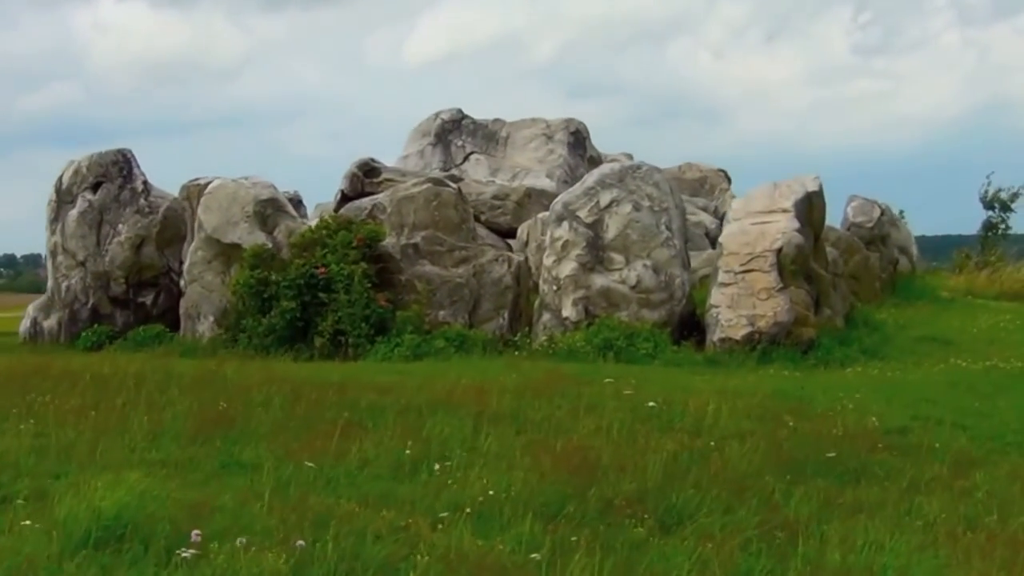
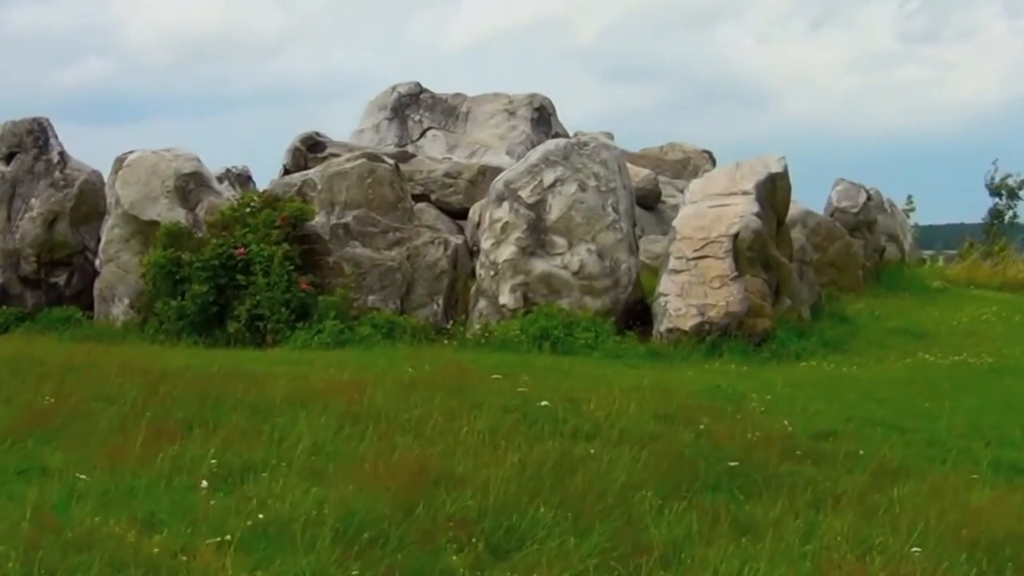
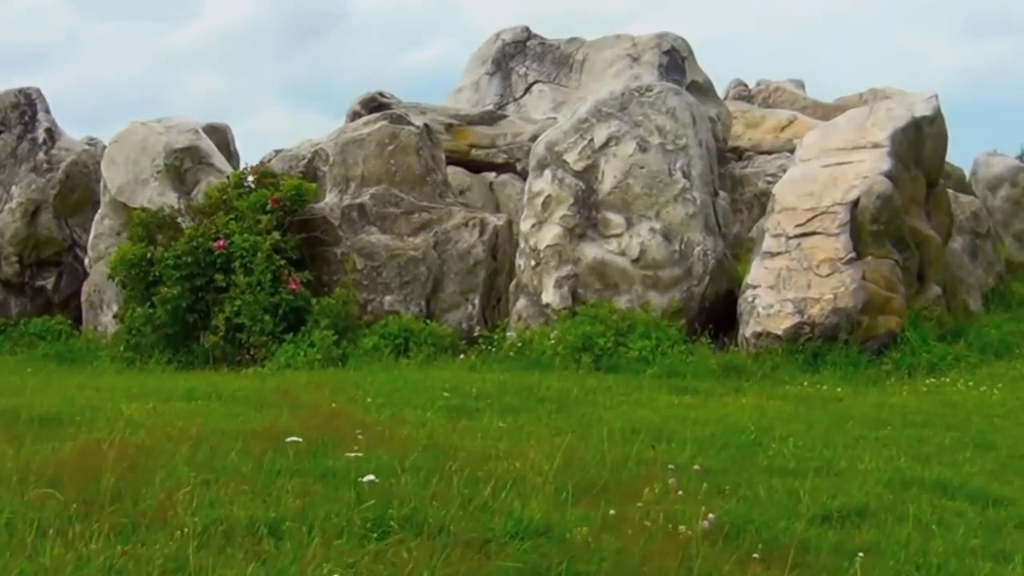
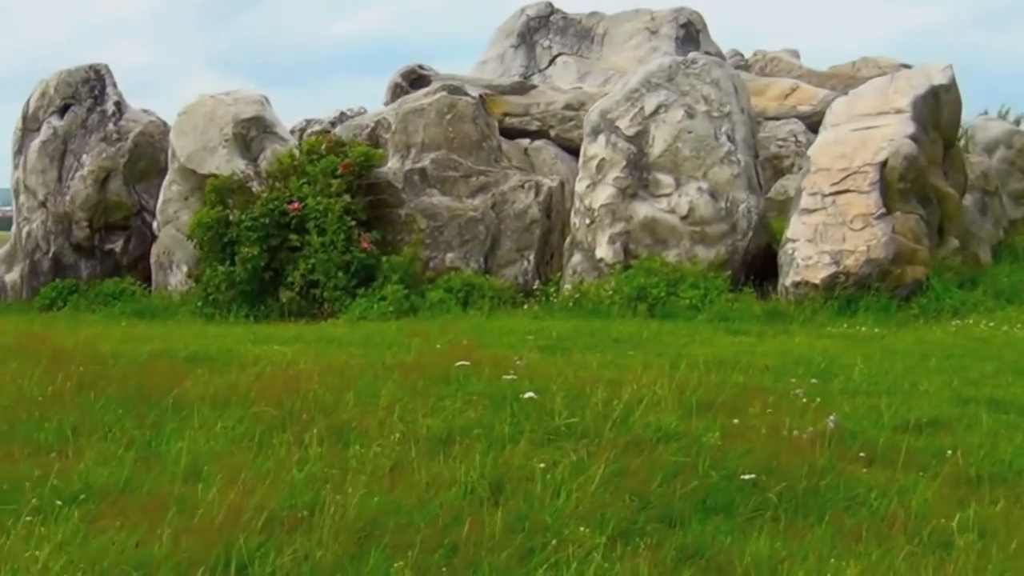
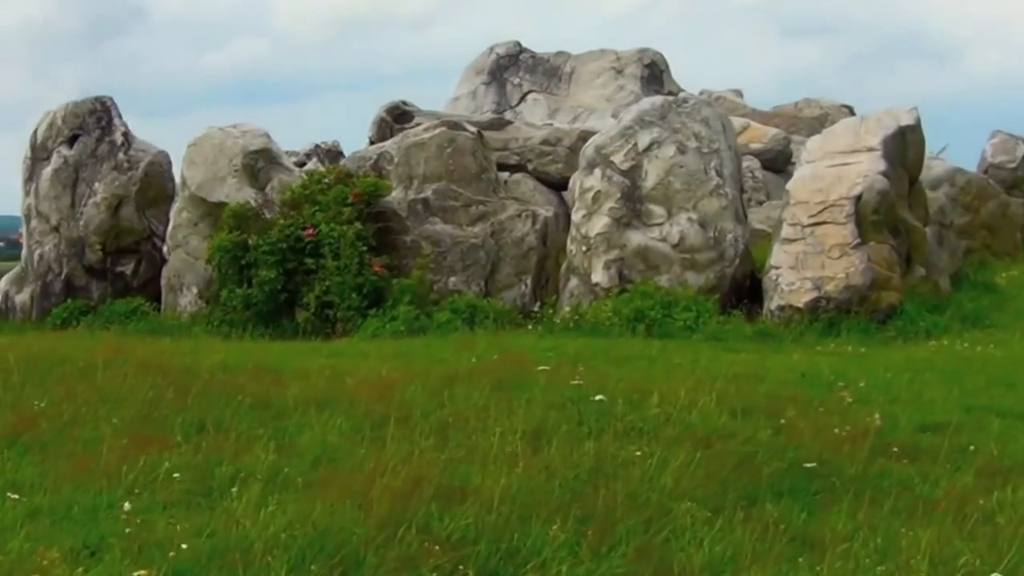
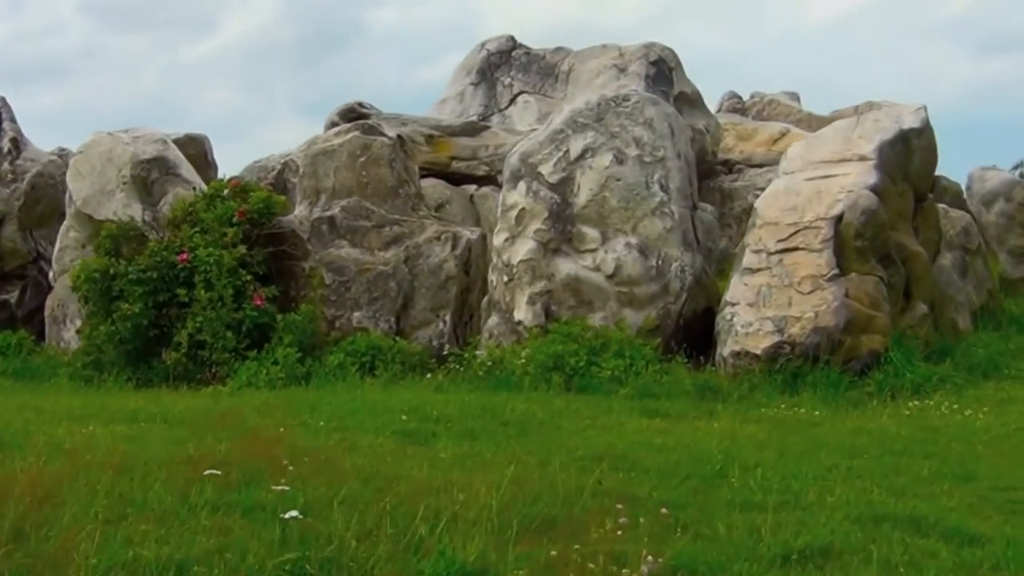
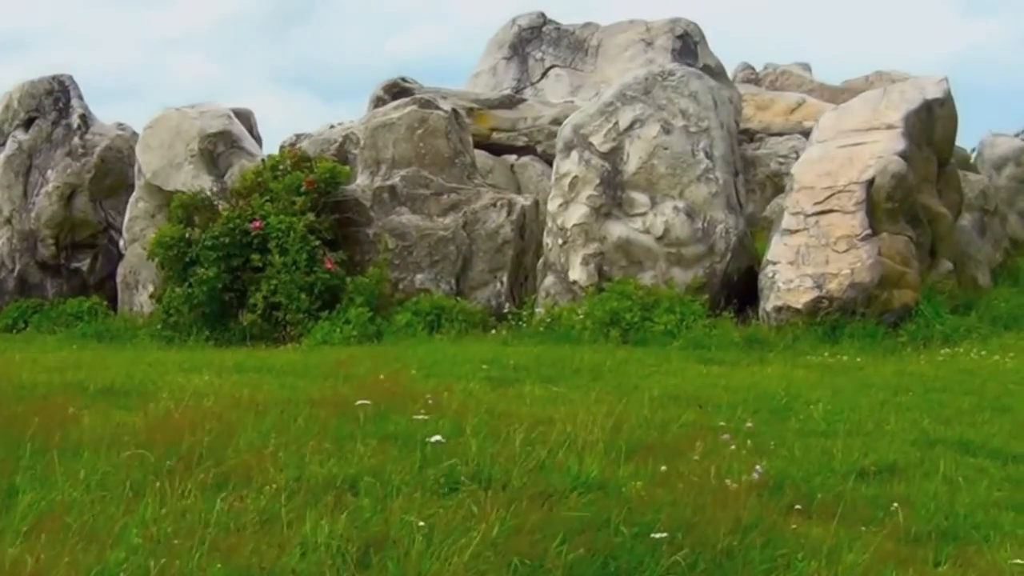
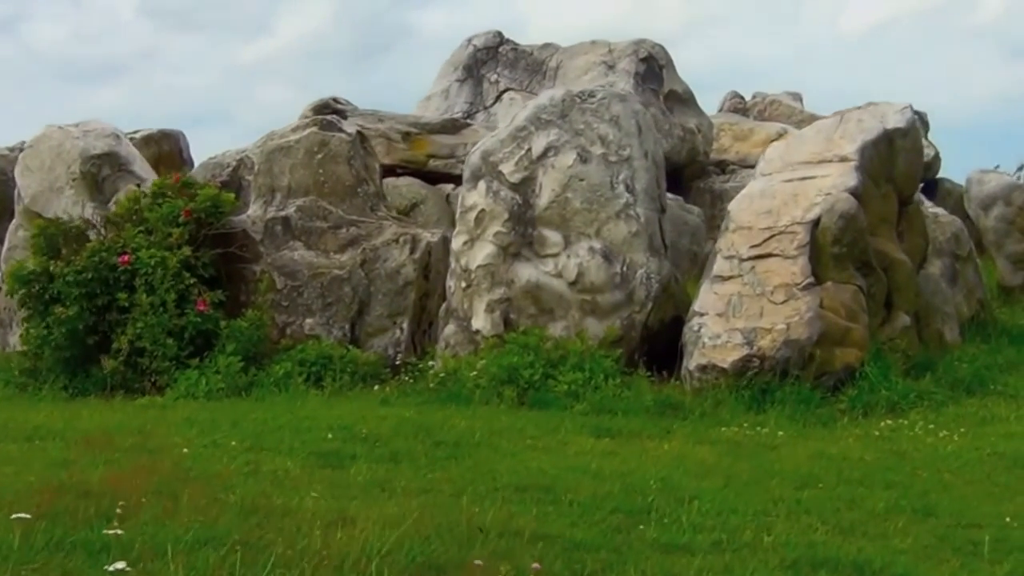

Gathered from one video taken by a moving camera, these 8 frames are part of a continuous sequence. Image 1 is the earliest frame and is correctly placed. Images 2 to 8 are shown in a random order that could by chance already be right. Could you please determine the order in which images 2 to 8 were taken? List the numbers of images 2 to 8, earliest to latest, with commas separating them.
2, 5, 4, 7, 3, 6, 8
